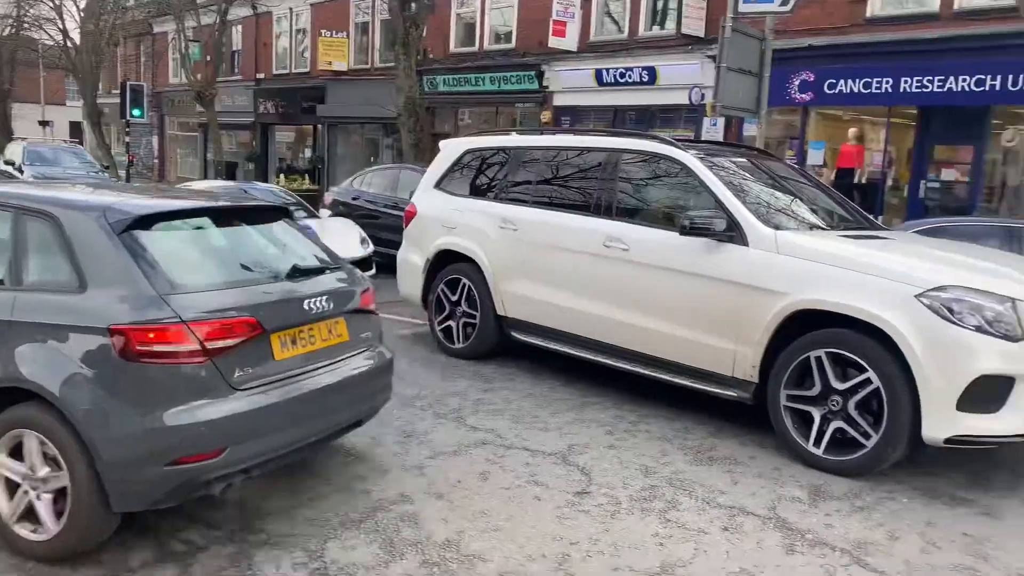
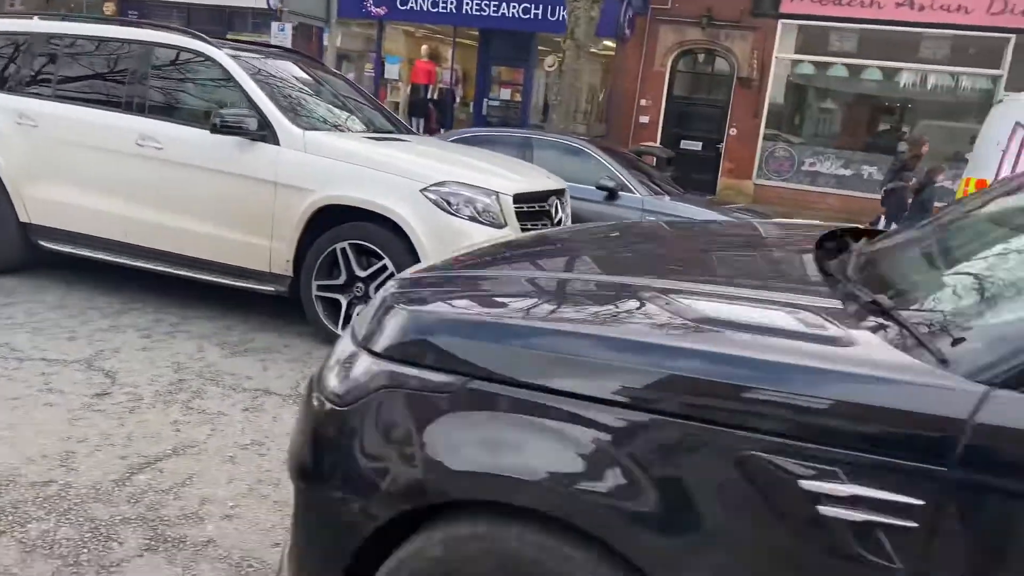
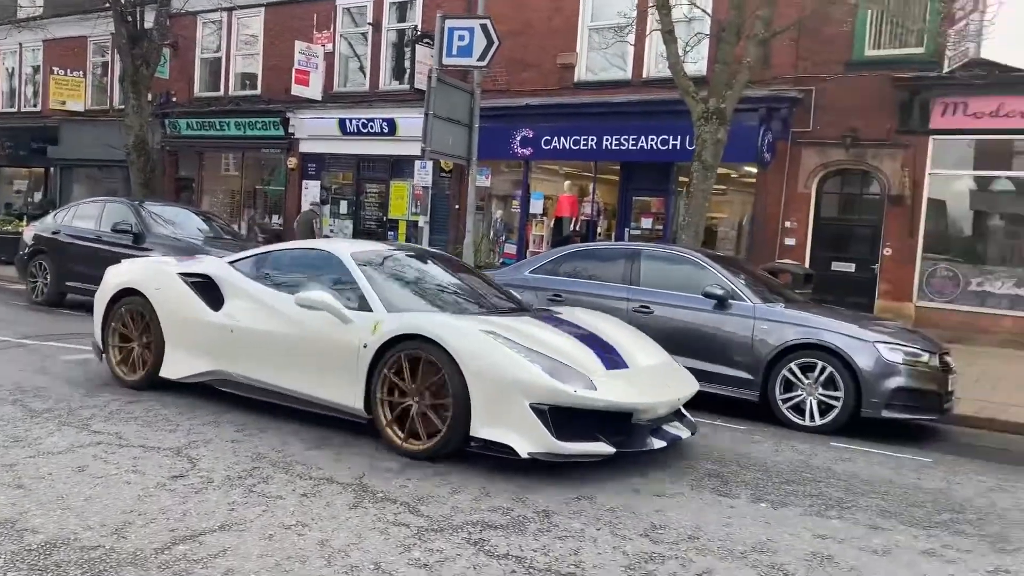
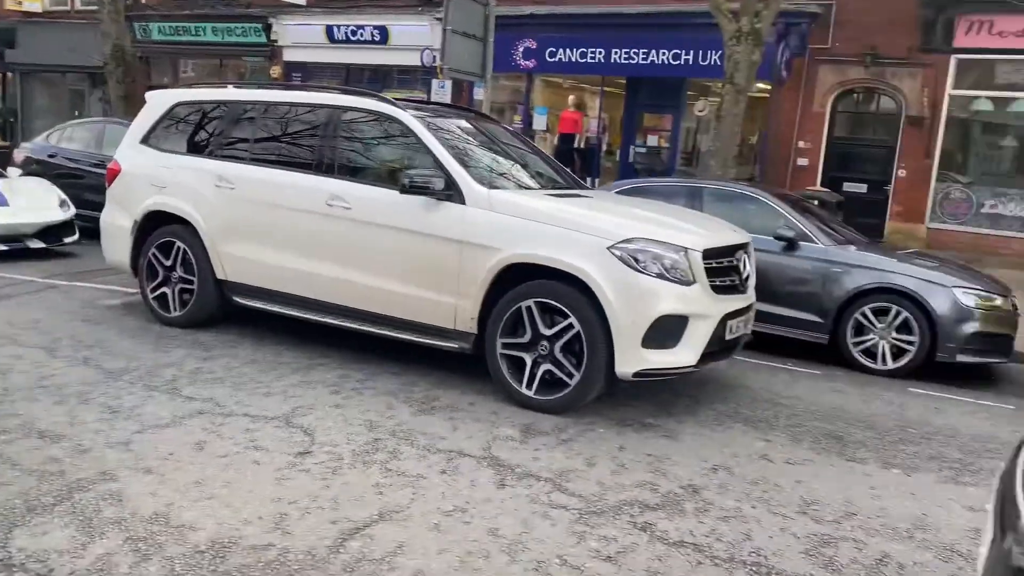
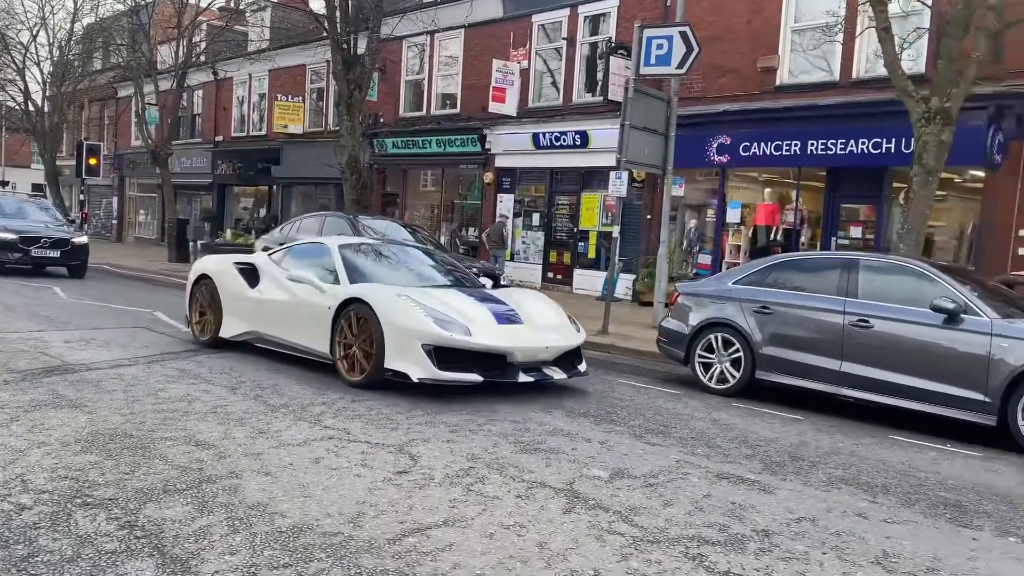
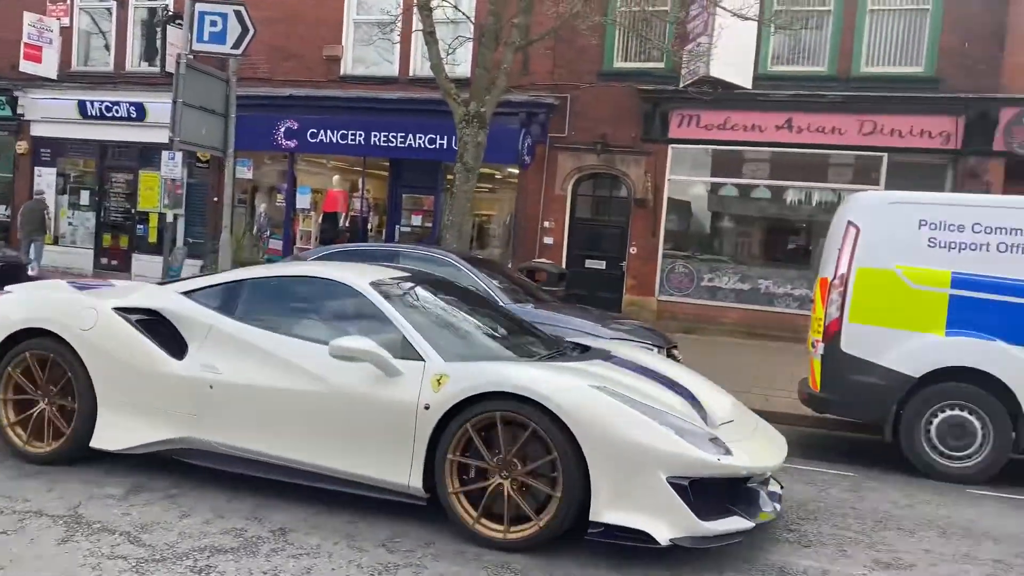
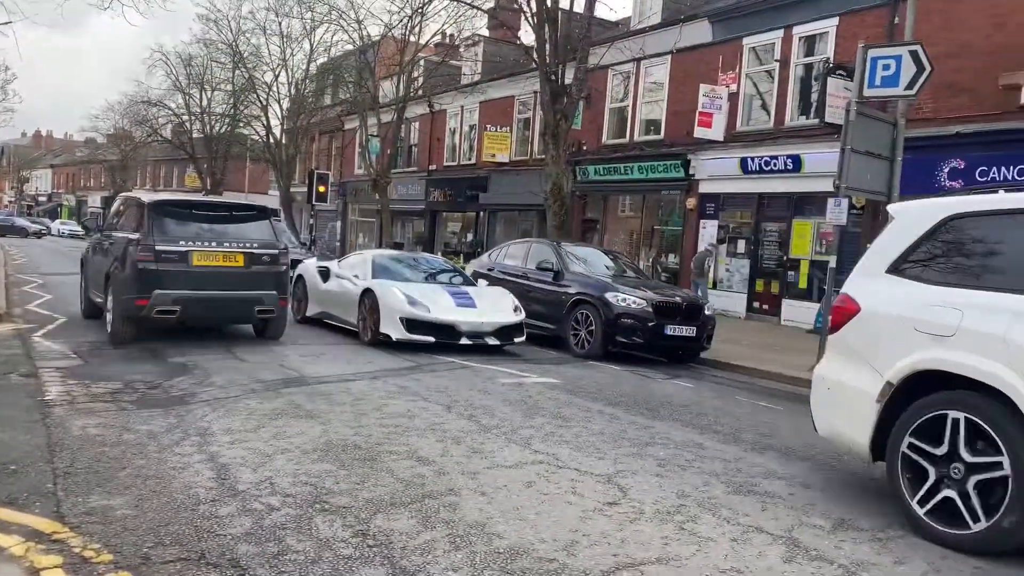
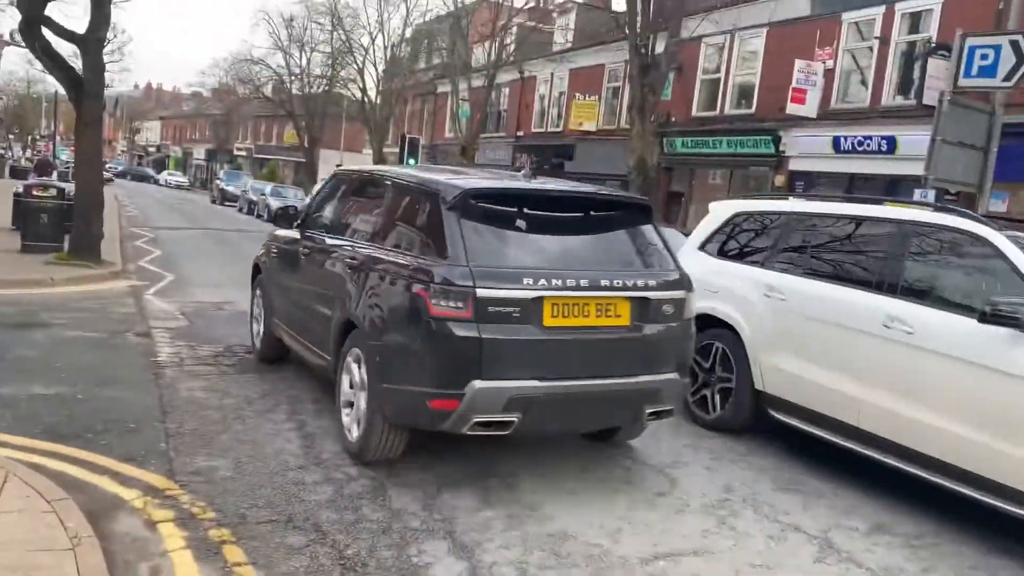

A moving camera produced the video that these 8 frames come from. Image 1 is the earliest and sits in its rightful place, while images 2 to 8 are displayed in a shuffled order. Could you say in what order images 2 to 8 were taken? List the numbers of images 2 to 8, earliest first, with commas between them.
4, 2, 8, 7, 5, 3, 6
